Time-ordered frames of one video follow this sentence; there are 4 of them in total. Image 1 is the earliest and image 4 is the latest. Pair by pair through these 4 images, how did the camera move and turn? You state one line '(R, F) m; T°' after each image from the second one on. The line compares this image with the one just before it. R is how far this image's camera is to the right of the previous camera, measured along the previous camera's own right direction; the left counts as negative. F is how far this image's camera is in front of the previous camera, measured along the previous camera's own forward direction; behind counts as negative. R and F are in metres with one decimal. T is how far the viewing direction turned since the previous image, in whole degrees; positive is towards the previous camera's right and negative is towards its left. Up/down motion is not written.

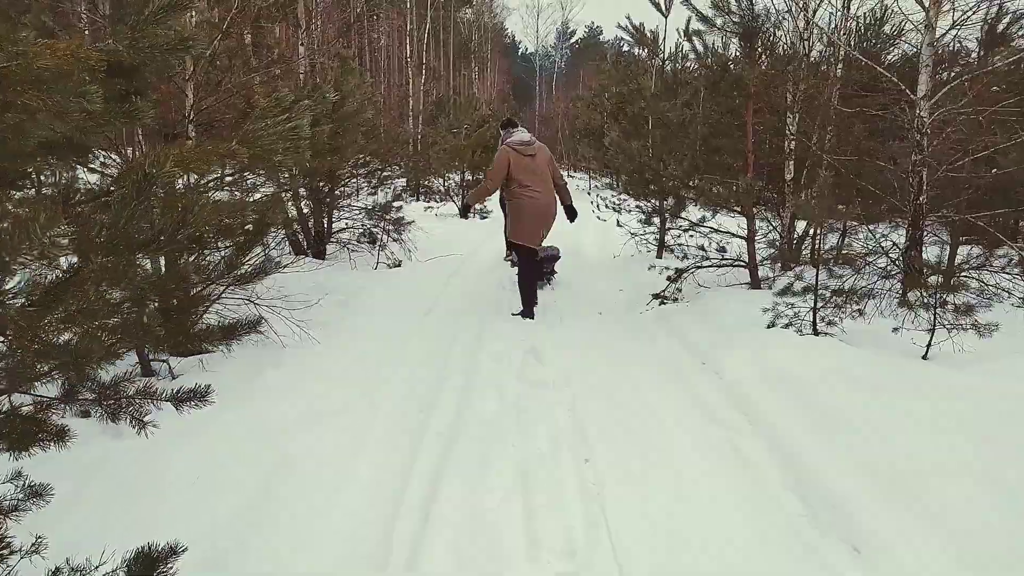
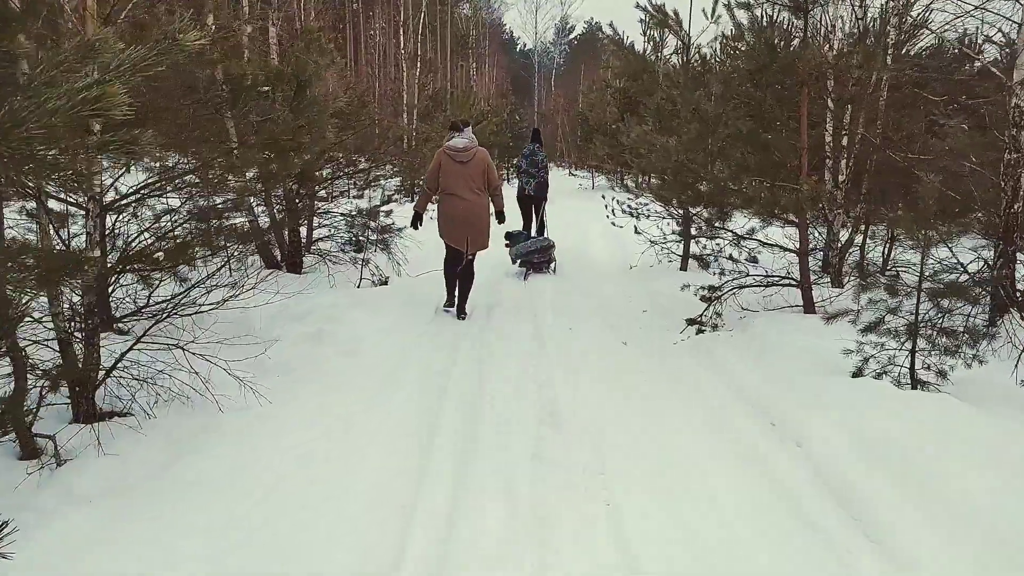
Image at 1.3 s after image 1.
(-0.1, +0.8) m; 0°
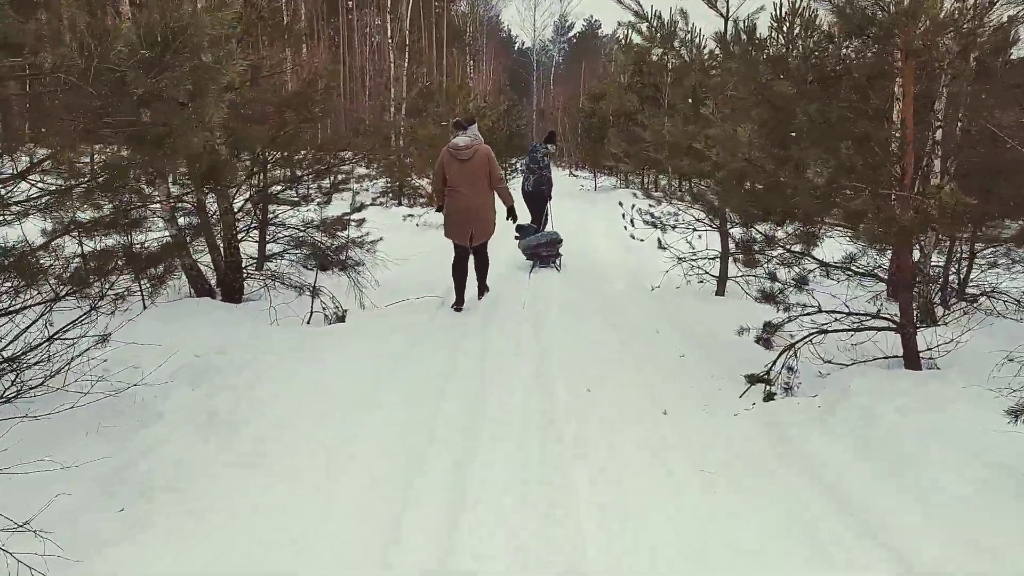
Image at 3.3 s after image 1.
(0.0, +1.2) m; 0°
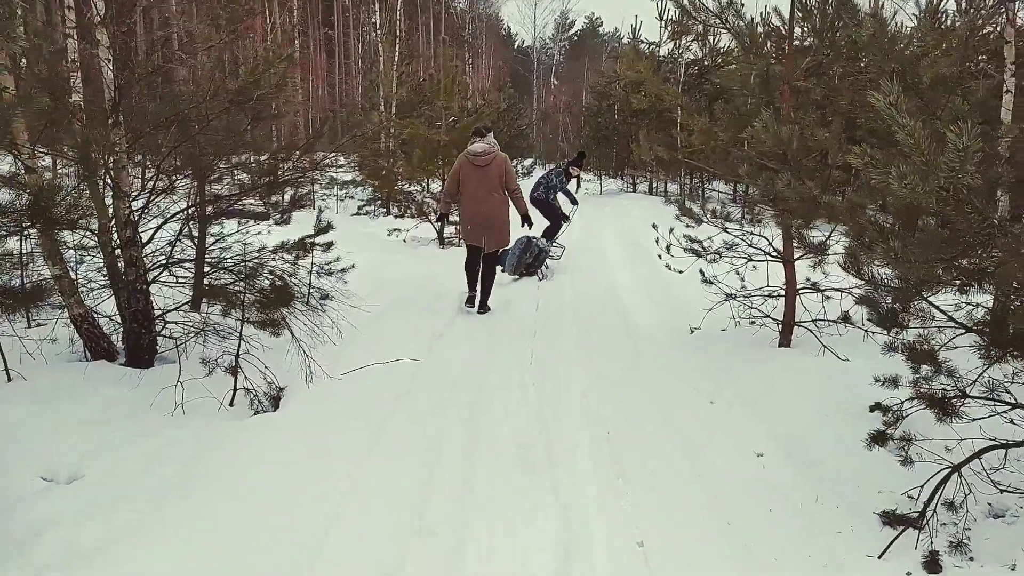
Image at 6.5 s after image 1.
(0.0, +1.1) m; 0°
